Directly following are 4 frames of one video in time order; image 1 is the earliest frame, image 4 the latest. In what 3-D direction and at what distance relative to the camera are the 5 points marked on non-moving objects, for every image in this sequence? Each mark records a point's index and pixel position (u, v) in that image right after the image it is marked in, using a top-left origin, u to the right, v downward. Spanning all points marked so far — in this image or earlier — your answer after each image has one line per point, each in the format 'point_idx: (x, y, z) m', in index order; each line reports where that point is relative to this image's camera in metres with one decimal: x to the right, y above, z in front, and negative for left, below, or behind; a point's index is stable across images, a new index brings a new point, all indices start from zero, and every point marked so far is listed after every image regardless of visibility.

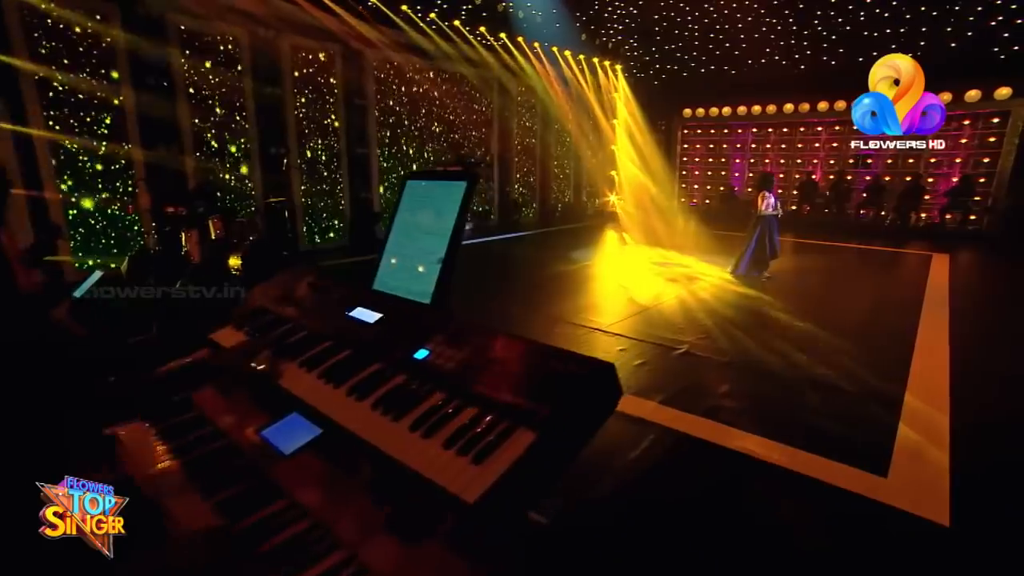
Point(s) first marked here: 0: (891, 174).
0: (+5.1, +1.6, +11.6) m
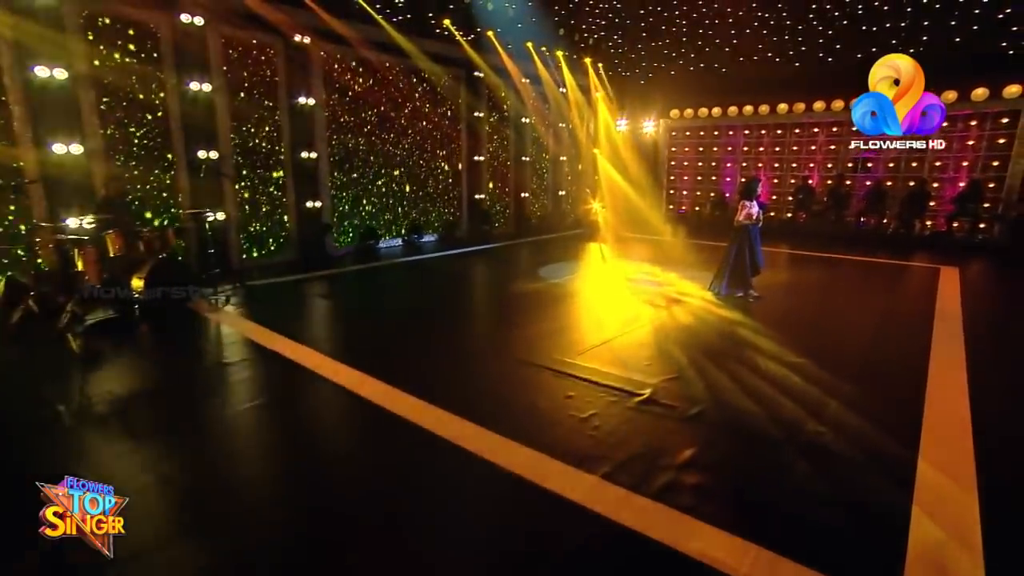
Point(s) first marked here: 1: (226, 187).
0: (+4.8, +1.4, +10.8) m
1: (-2.2, +0.8, +6.6) m
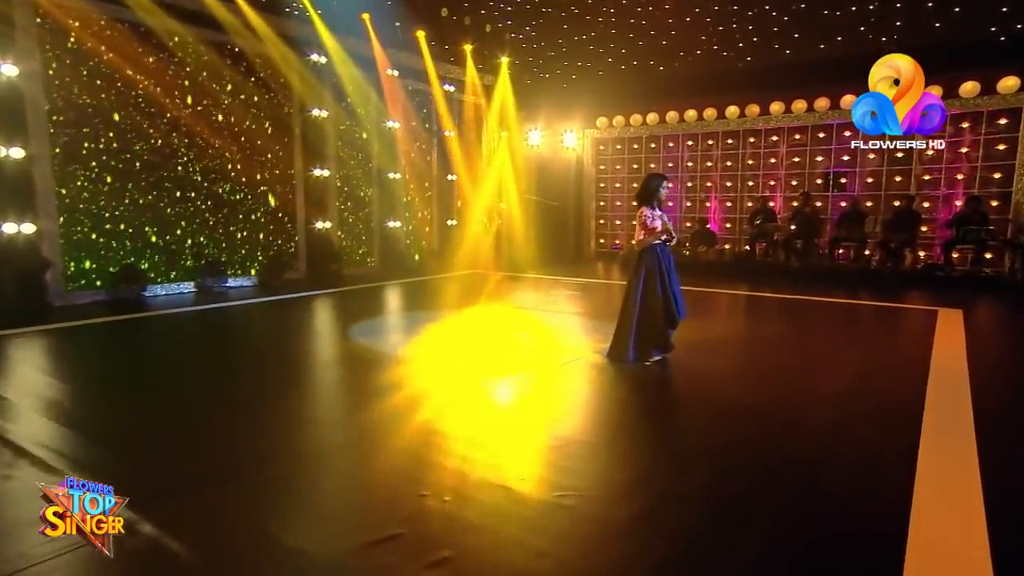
0: (+3.6, +0.9, +8.4) m
1: (-3.4, +0.5, +4.3) m
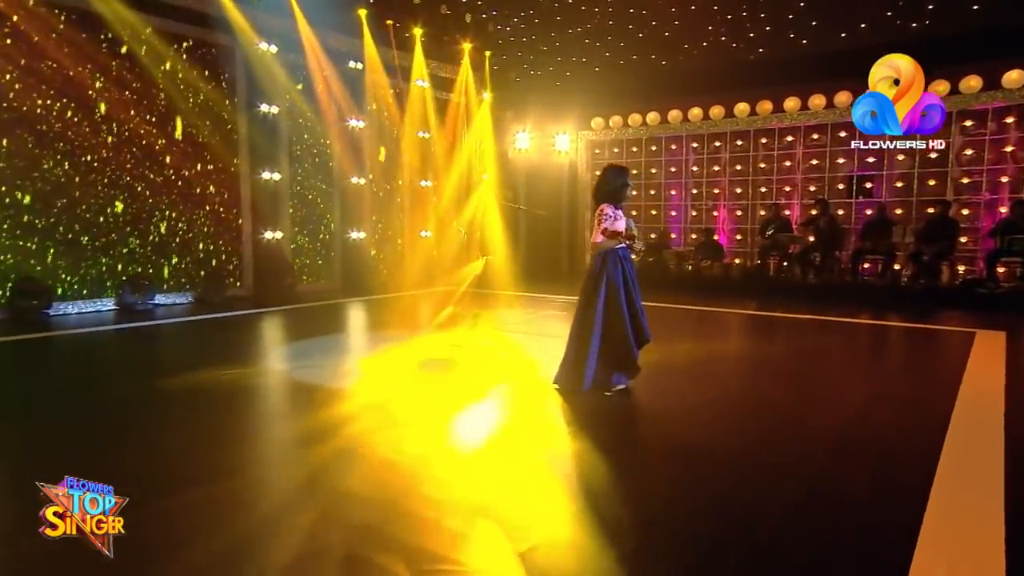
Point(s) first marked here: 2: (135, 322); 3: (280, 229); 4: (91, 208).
0: (+3.4, +0.7, +7.4) m
1: (-3.8, +0.4, +3.7) m
2: (-2.4, -0.2, +5.5) m
3: (-1.8, +0.5, +6.7) m
4: (-2.7, +0.7, +5.4) m
